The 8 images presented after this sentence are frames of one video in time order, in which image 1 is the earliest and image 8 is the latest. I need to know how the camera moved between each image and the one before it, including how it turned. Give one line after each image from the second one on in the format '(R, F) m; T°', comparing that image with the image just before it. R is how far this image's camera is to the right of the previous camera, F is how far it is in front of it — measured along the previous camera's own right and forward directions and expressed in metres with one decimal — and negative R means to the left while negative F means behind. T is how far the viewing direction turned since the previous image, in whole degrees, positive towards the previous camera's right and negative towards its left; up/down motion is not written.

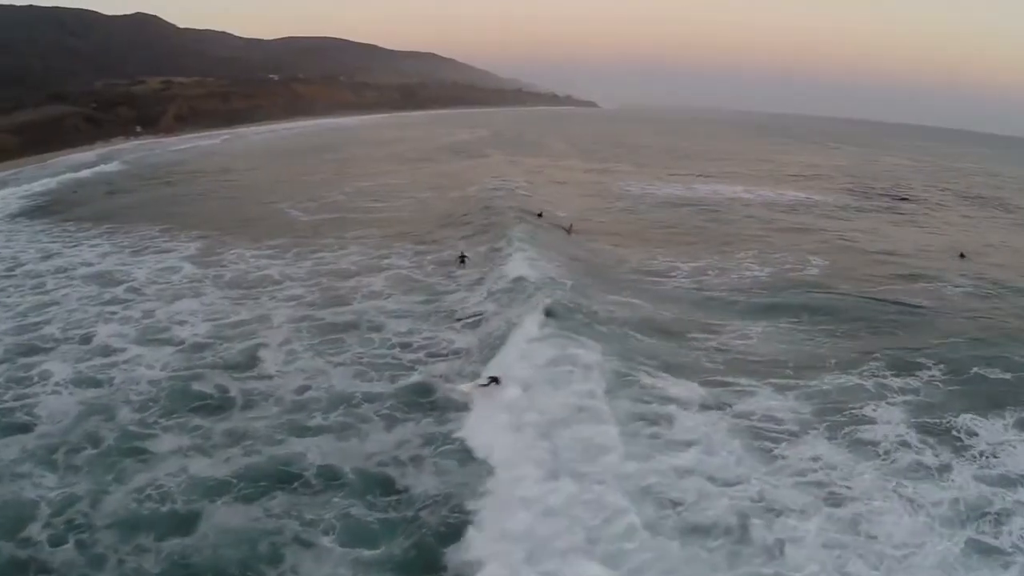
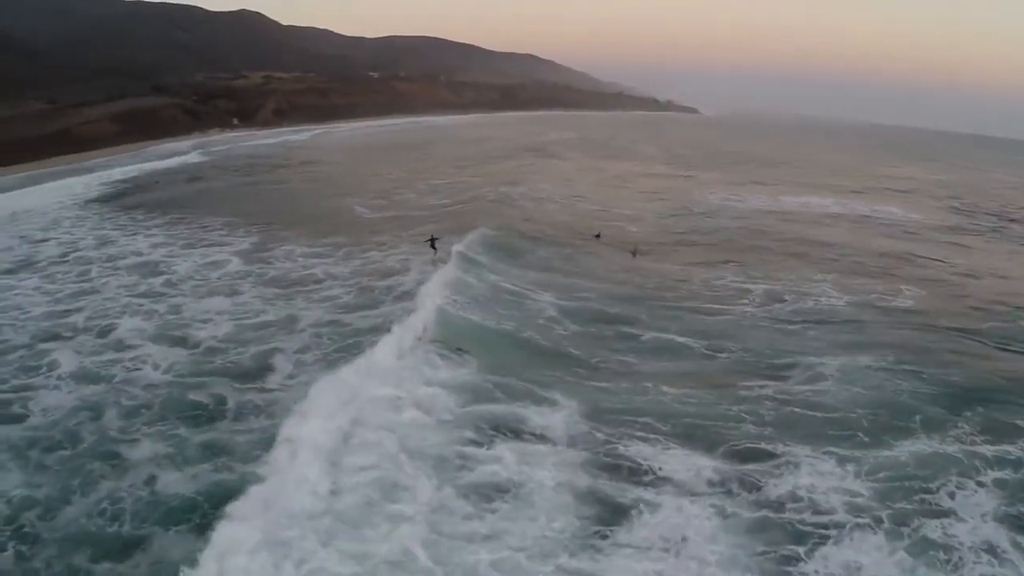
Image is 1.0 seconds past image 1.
(+1.0, +1.5) m; -9°
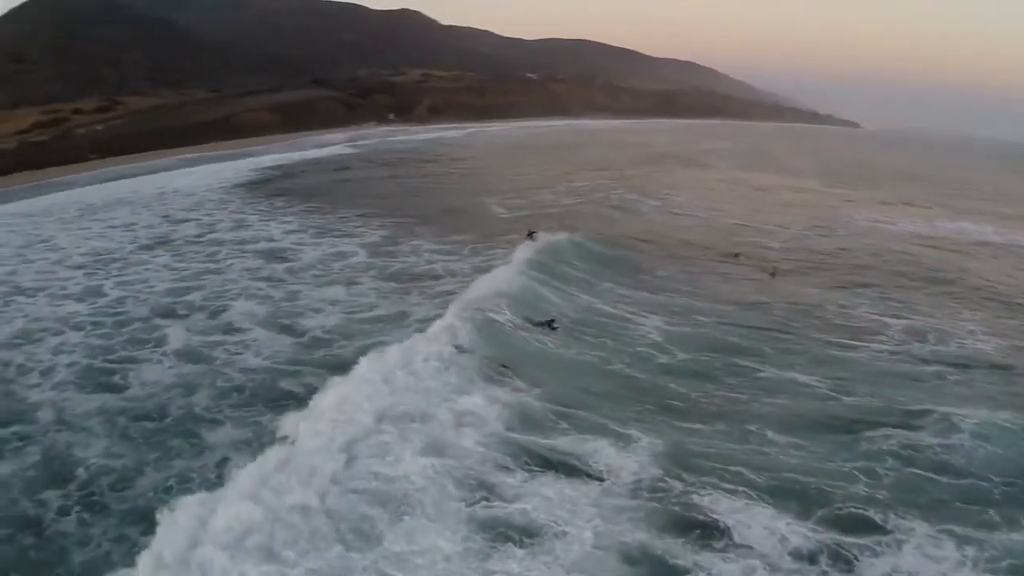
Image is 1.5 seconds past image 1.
(+0.6, +0.7) m; -10°
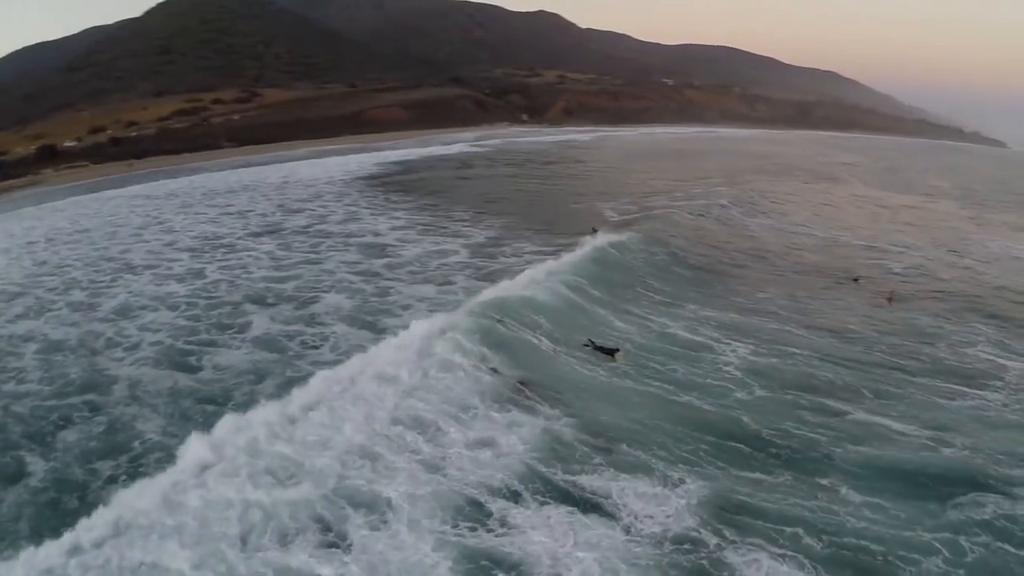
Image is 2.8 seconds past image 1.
(+0.8, +0.6) m; -10°
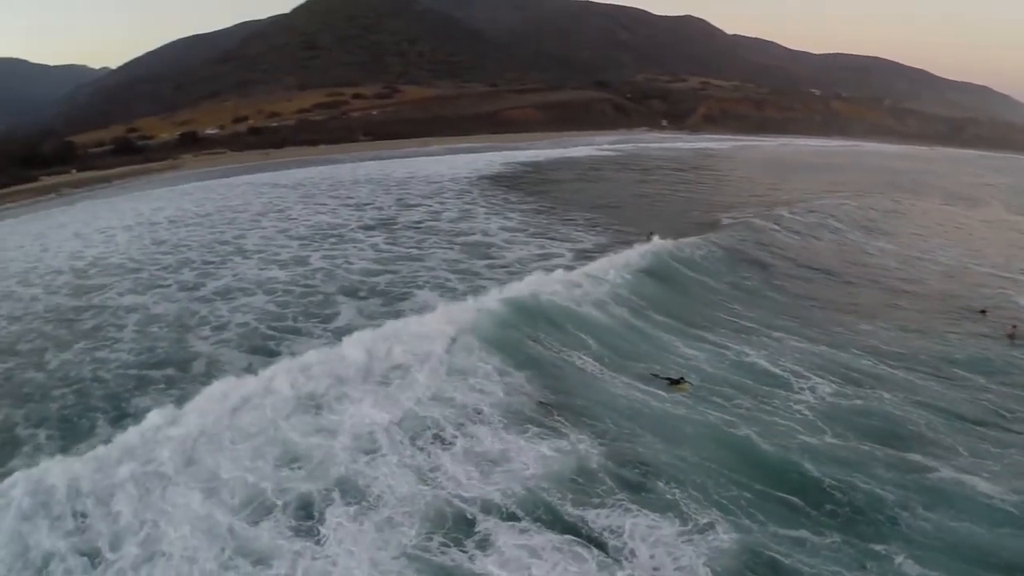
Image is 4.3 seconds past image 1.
(+0.9, +0.5) m; -11°
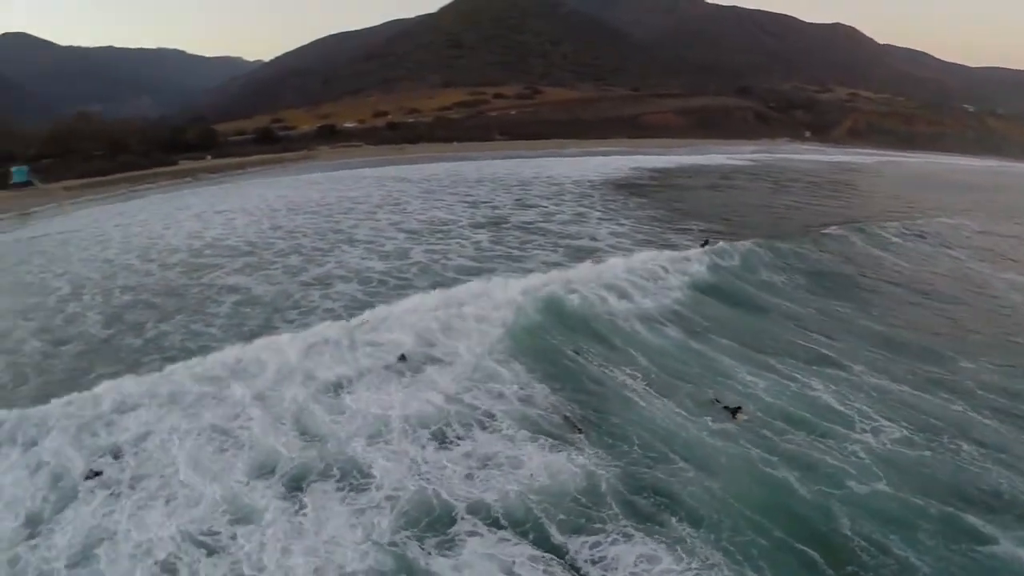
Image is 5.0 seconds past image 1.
(+1.1, +0.3) m; -11°
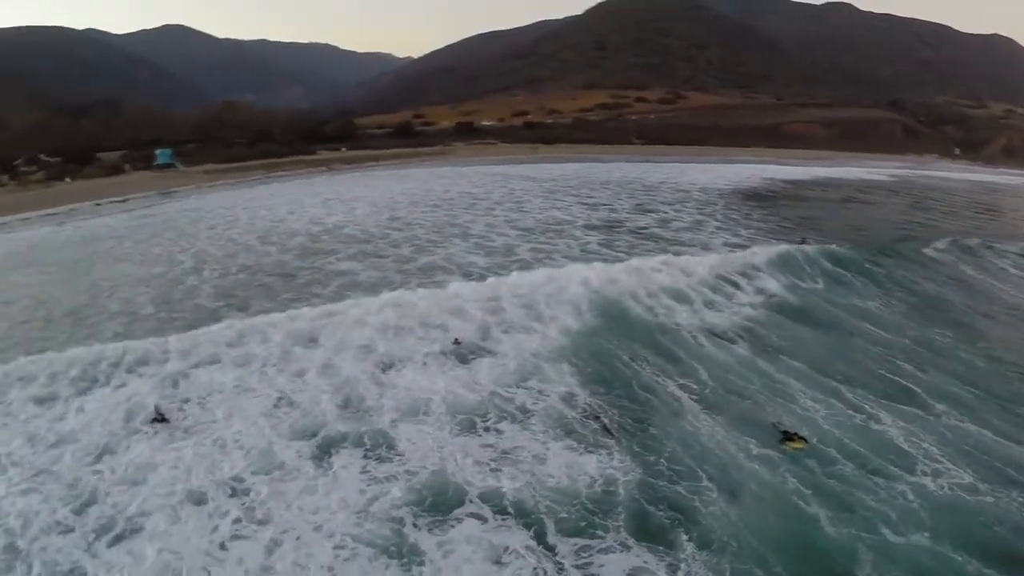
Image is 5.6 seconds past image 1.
(+0.9, +0.1) m; -11°
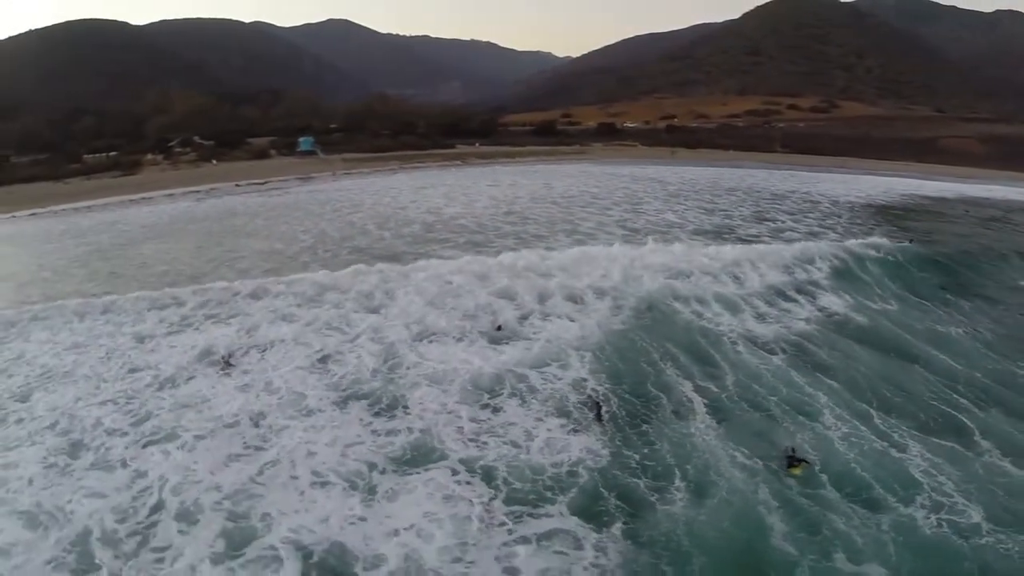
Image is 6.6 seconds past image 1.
(+1.4, -0.3) m; -13°
